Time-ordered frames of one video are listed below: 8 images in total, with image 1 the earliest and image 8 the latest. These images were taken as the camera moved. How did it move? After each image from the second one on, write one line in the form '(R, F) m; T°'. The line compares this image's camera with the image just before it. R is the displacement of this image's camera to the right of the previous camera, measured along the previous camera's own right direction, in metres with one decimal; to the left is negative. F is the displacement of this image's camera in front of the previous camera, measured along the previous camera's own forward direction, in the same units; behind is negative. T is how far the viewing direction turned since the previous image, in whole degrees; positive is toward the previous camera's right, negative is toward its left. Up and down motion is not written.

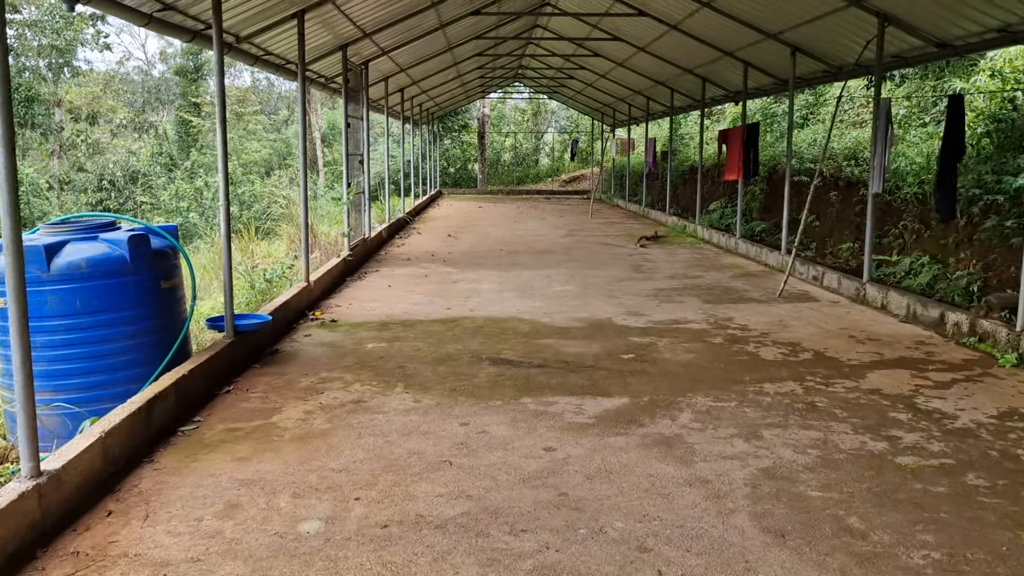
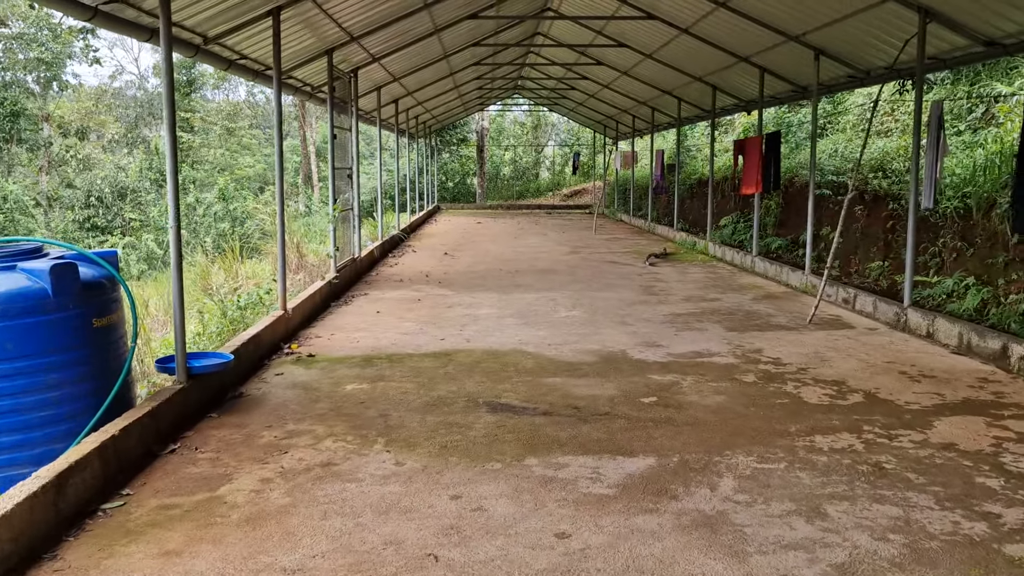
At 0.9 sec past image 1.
(0.0, +0.6) m; 0°
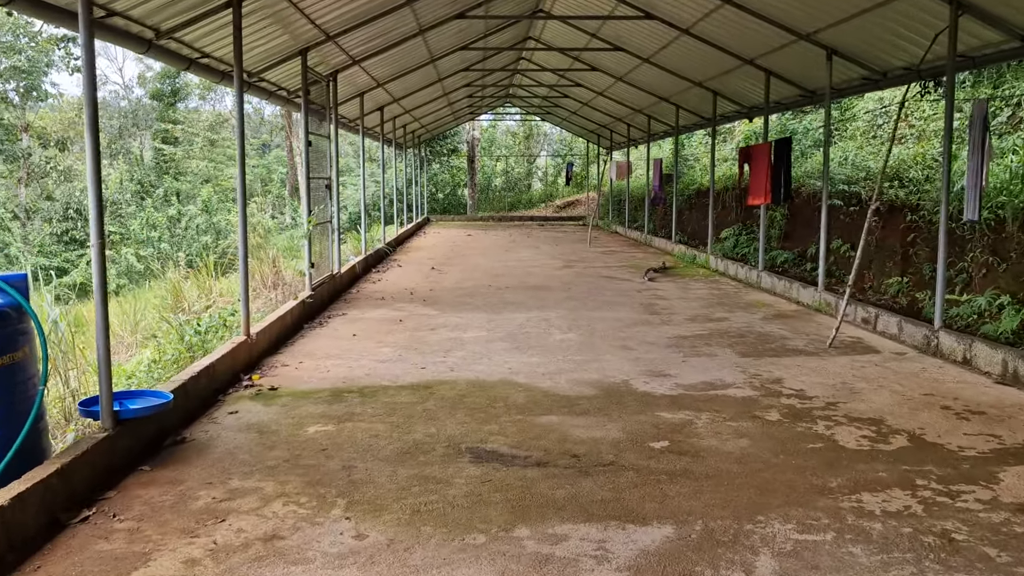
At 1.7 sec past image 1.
(0.0, +0.5) m; 0°
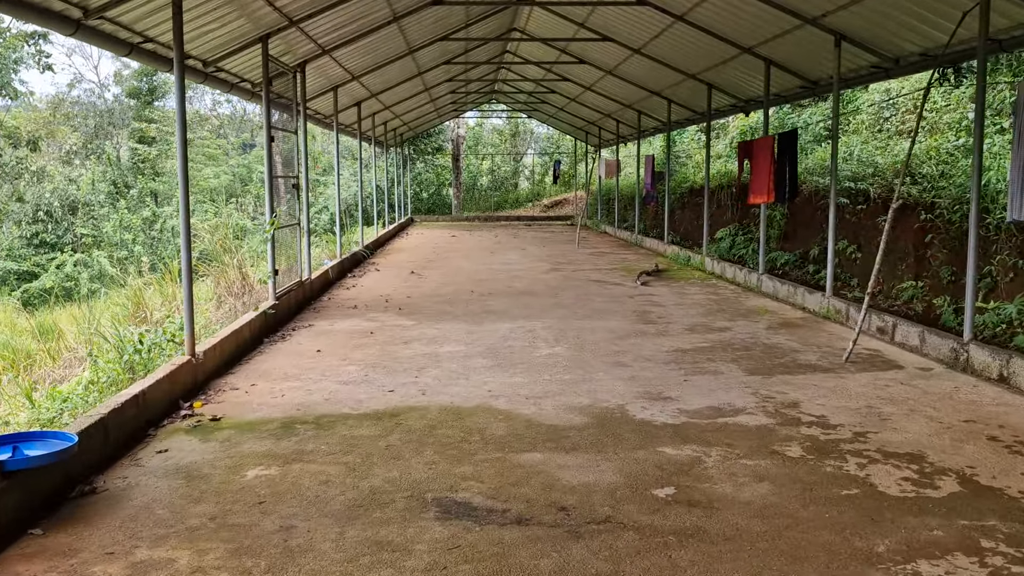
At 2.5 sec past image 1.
(0.0, +0.5) m; +1°
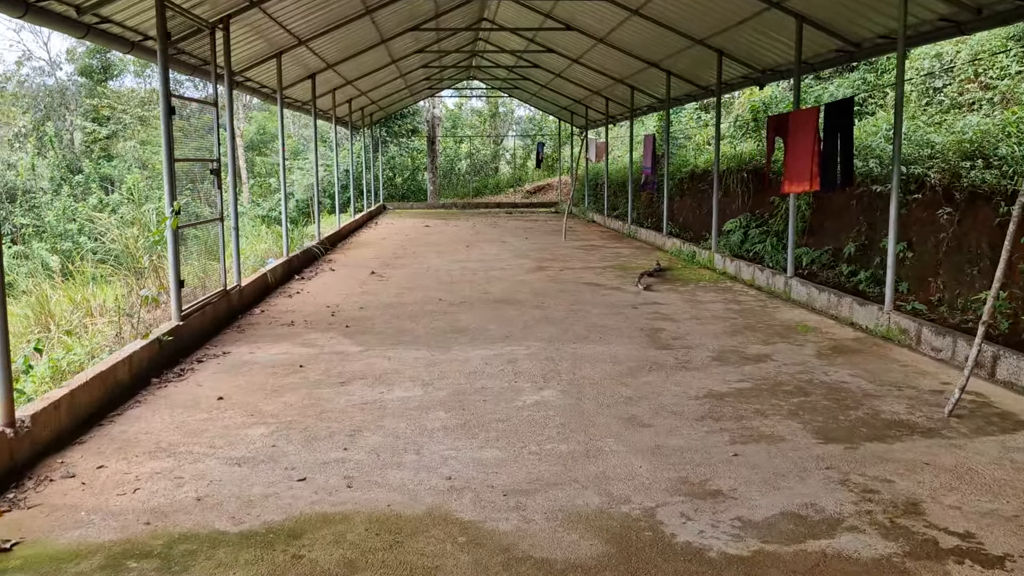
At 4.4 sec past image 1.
(0.0, +1.3) m; +1°
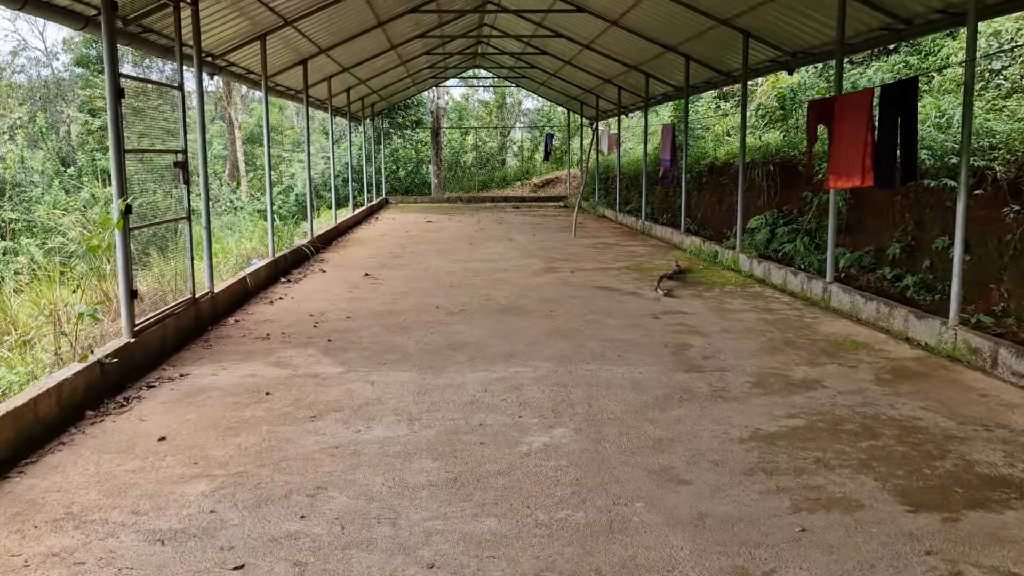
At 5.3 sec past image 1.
(0.0, +0.7) m; -1°
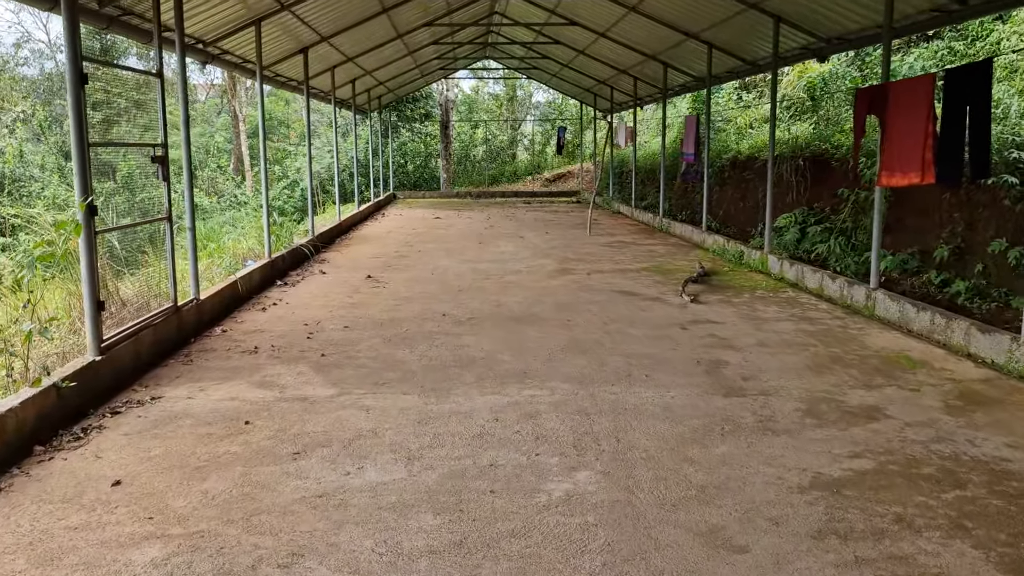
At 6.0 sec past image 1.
(0.0, +0.5) m; -1°
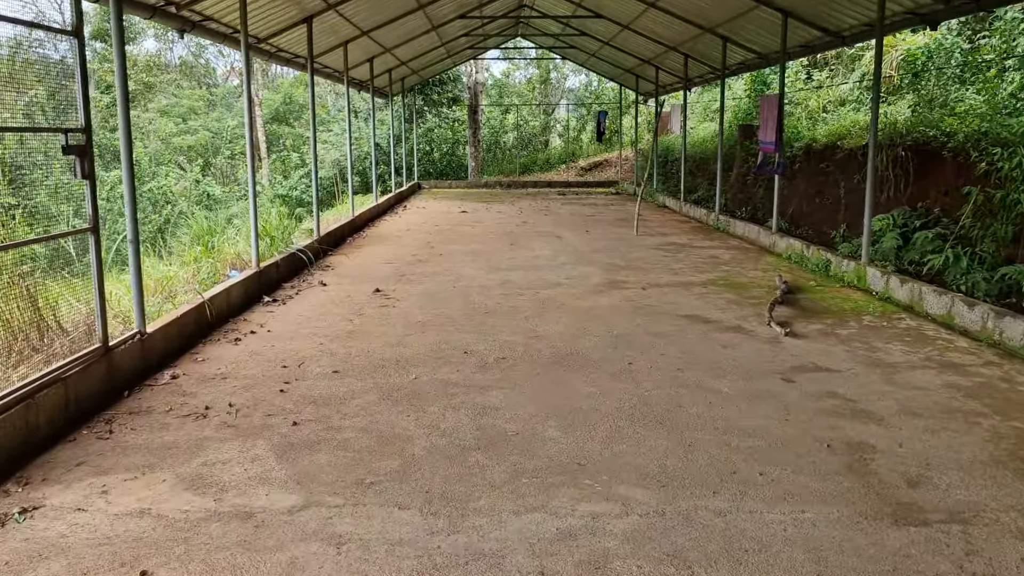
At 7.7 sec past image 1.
(-0.1, +1.2) m; -2°
